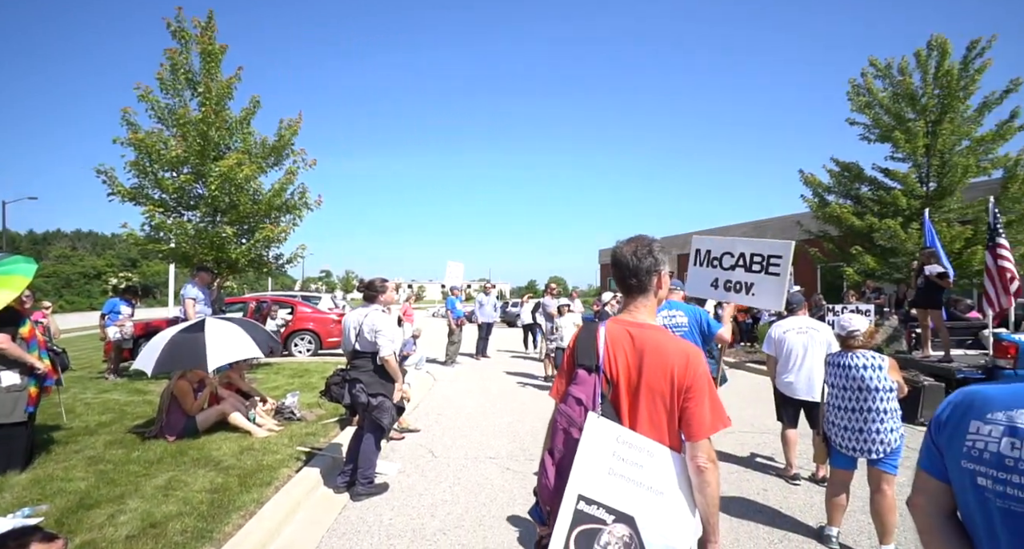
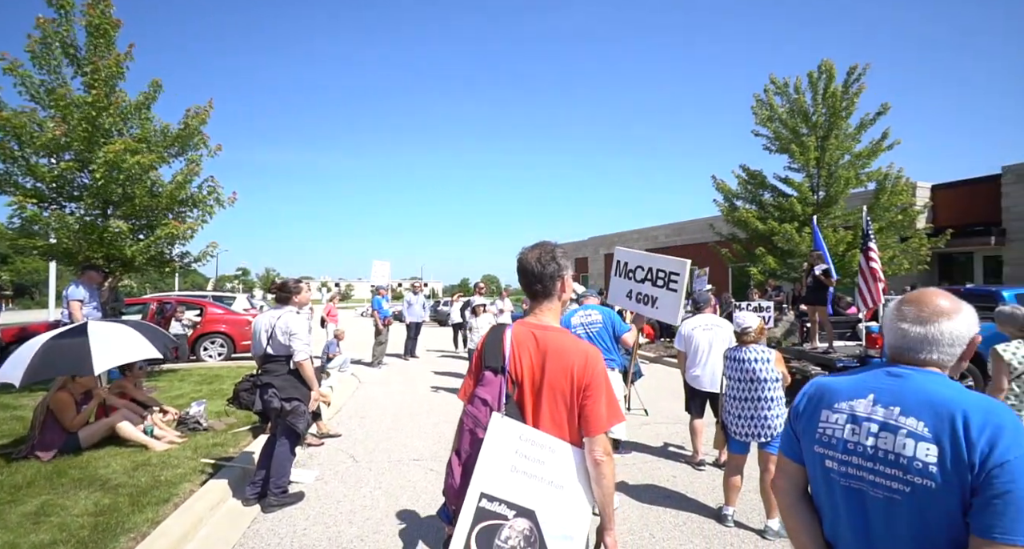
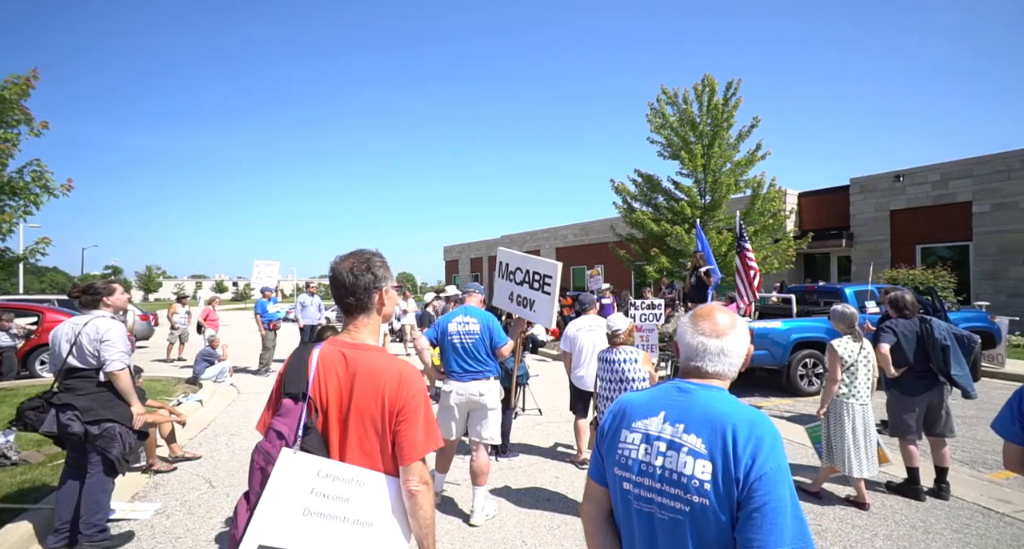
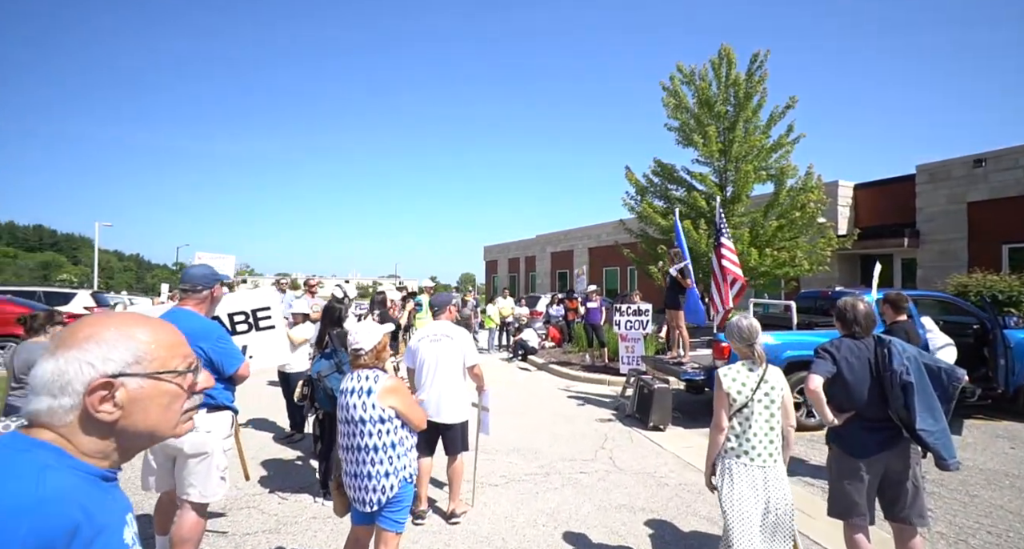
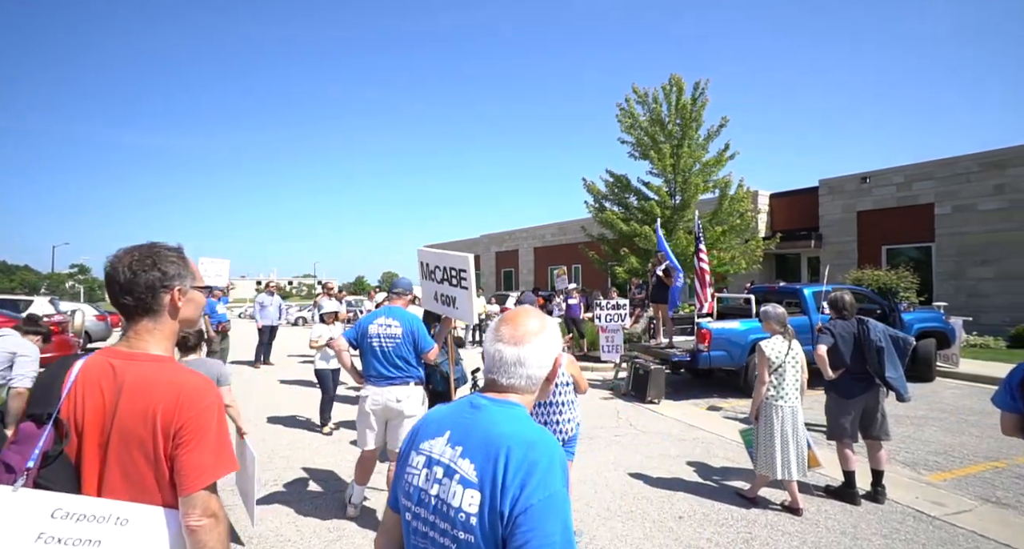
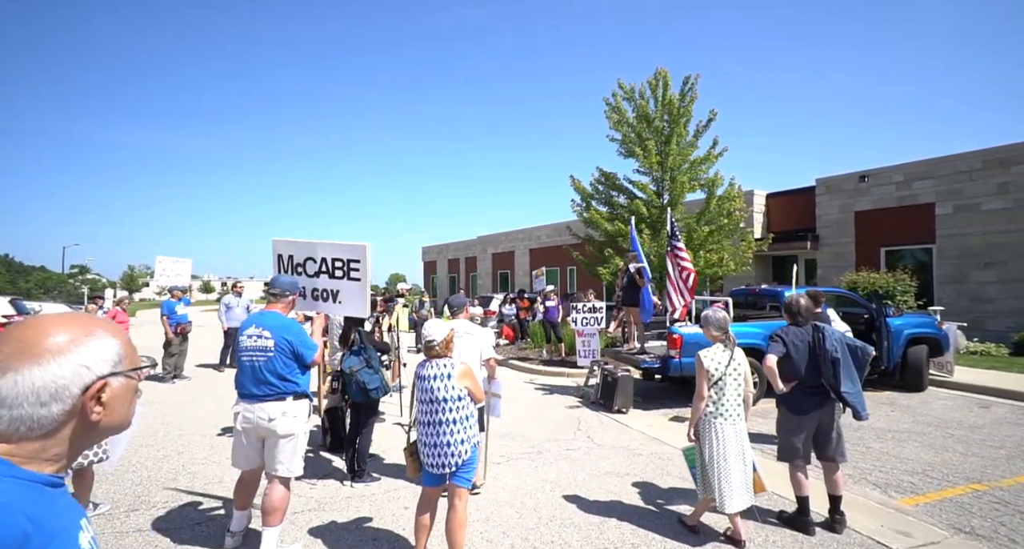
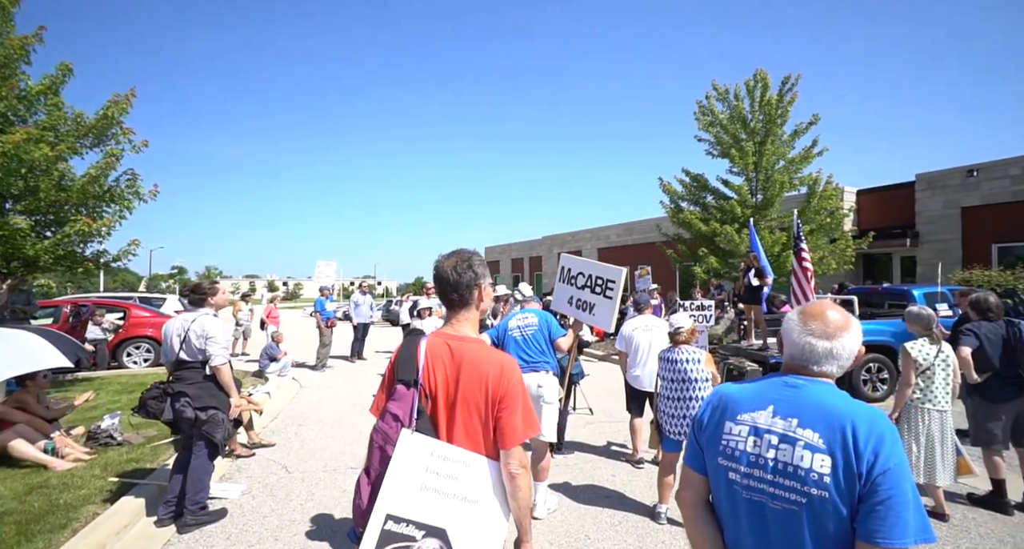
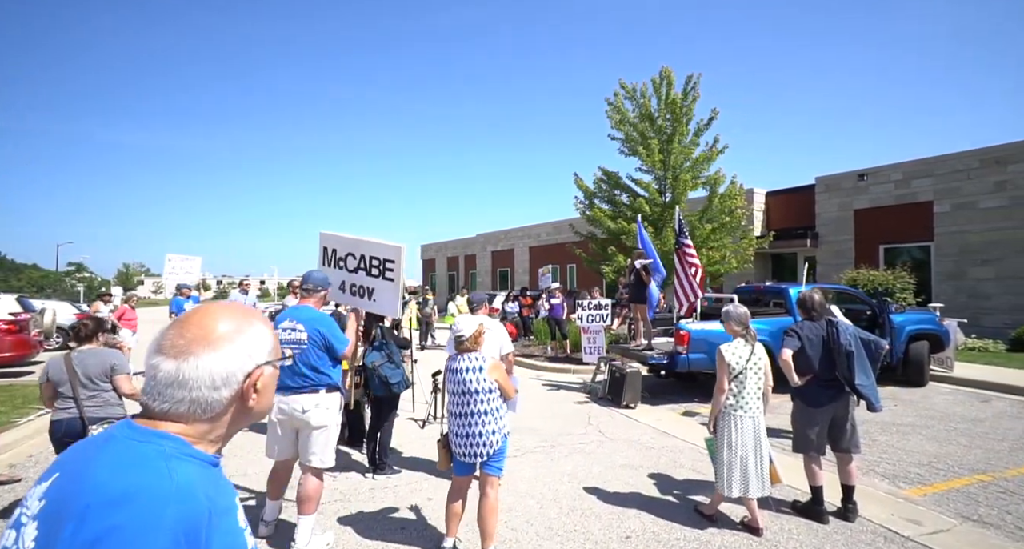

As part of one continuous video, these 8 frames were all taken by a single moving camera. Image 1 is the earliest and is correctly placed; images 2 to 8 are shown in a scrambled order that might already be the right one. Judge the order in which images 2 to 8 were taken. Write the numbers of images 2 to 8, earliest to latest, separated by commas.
2, 7, 3, 5, 8, 6, 4
